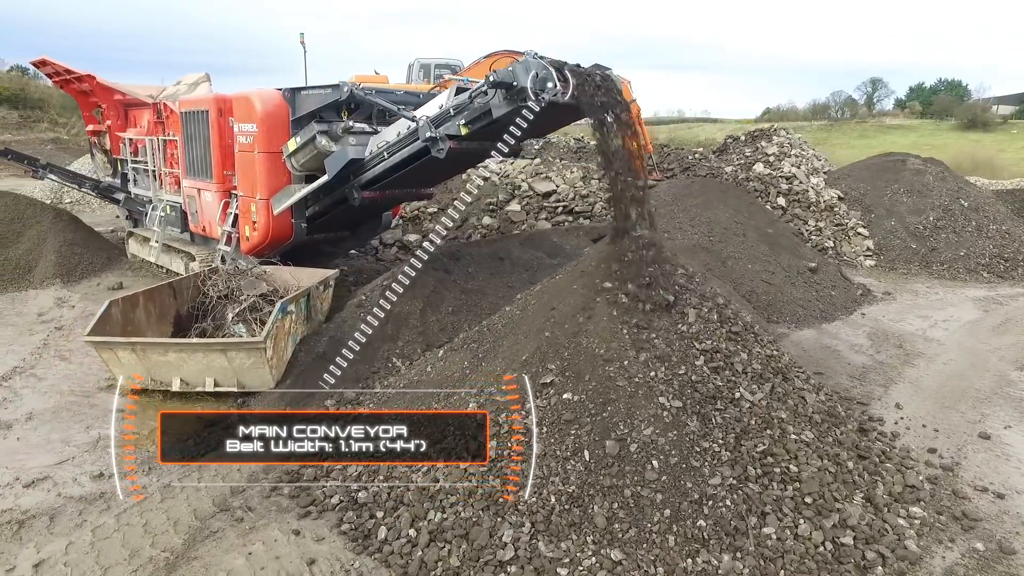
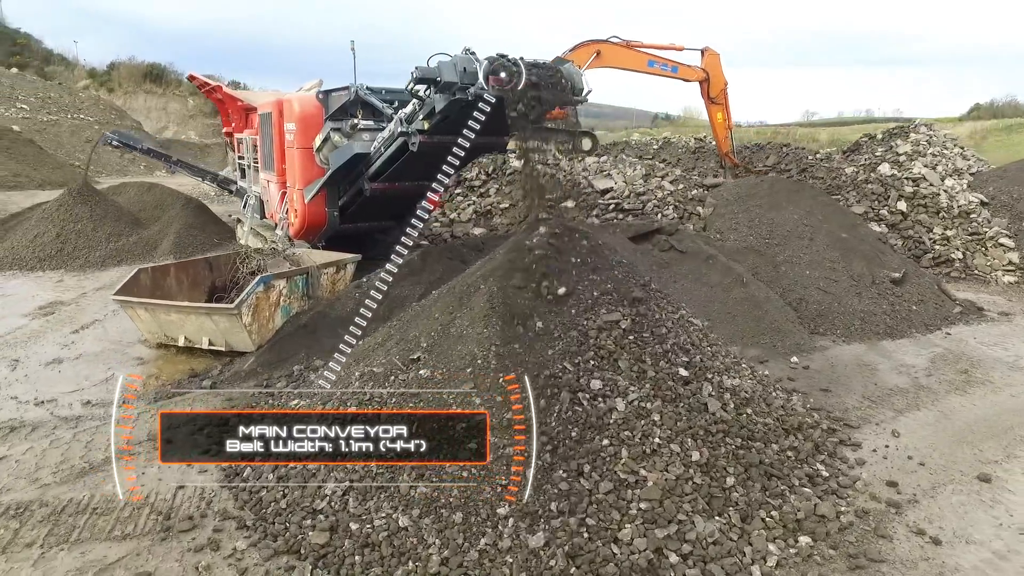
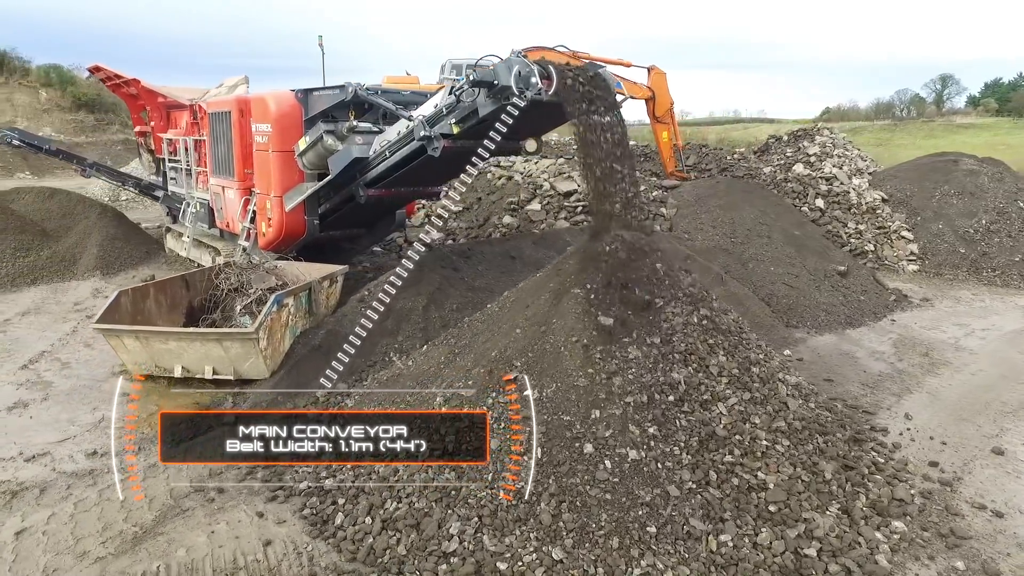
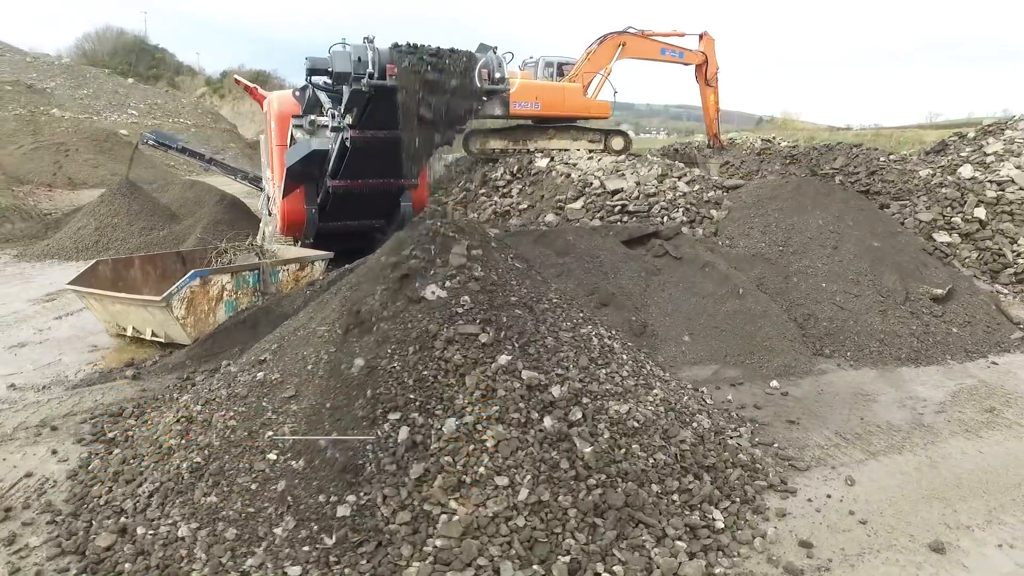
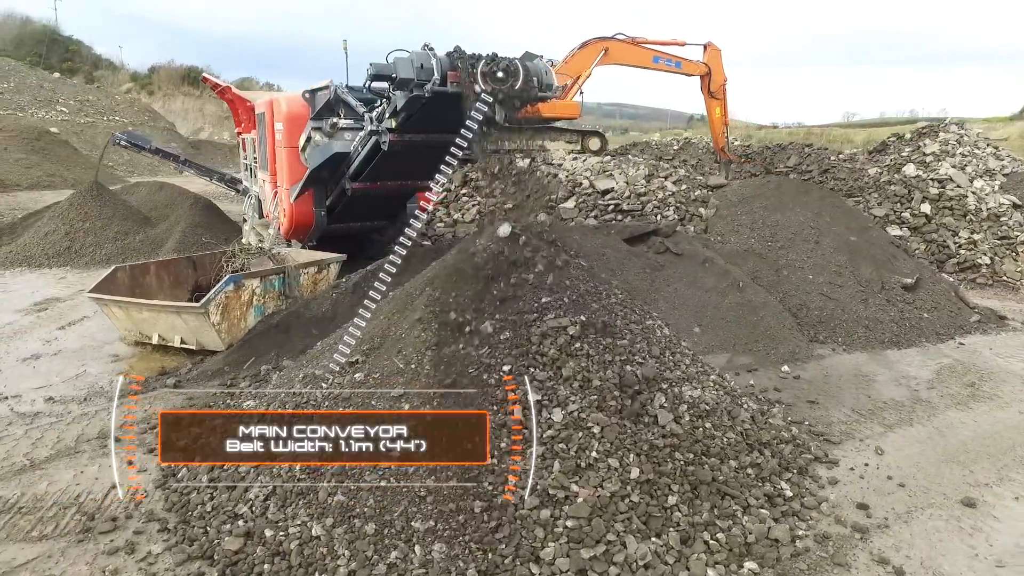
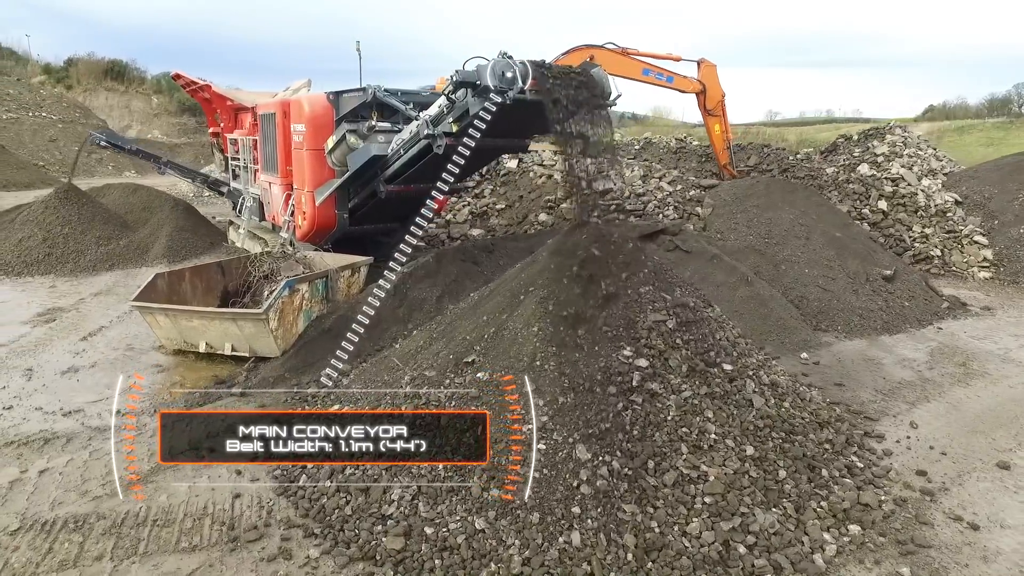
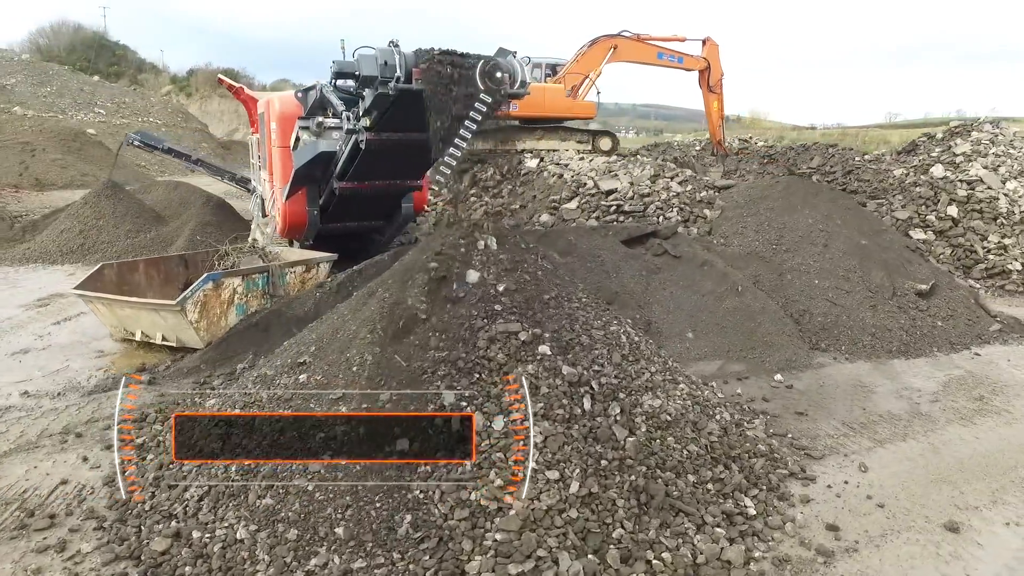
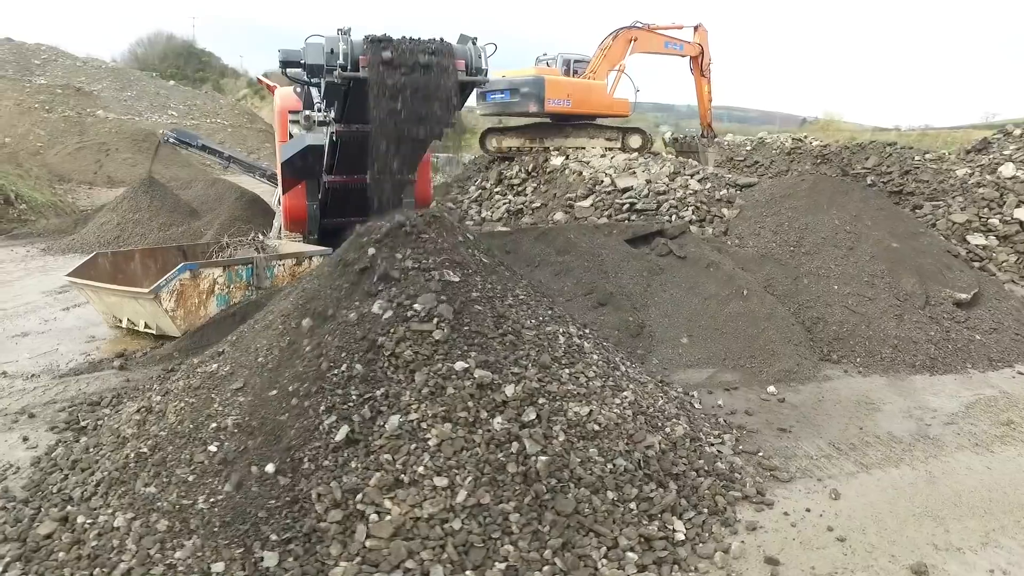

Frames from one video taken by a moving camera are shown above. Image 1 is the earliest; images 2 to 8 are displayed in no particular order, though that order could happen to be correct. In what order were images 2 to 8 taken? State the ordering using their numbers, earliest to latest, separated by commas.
3, 6, 2, 5, 7, 4, 8
